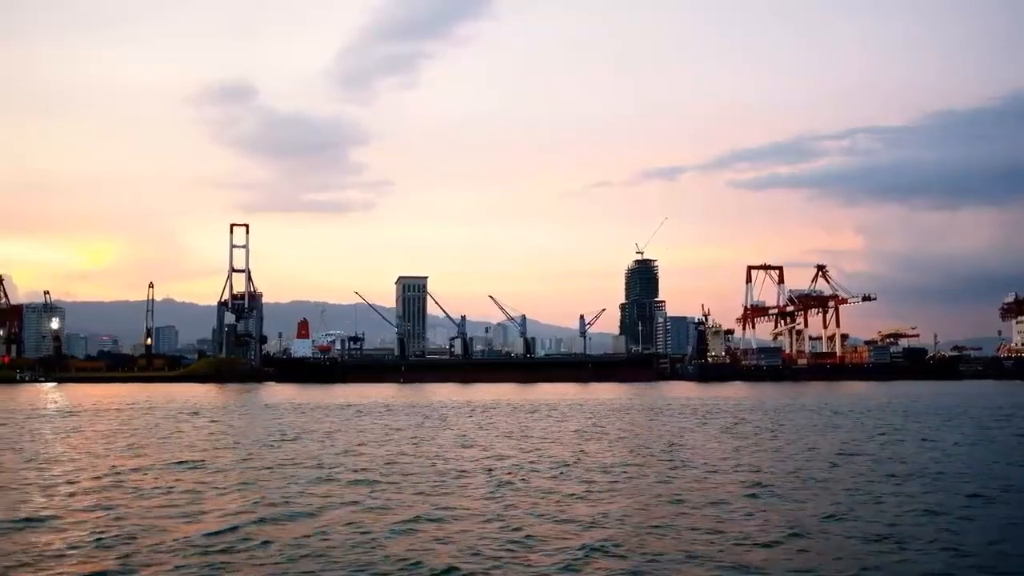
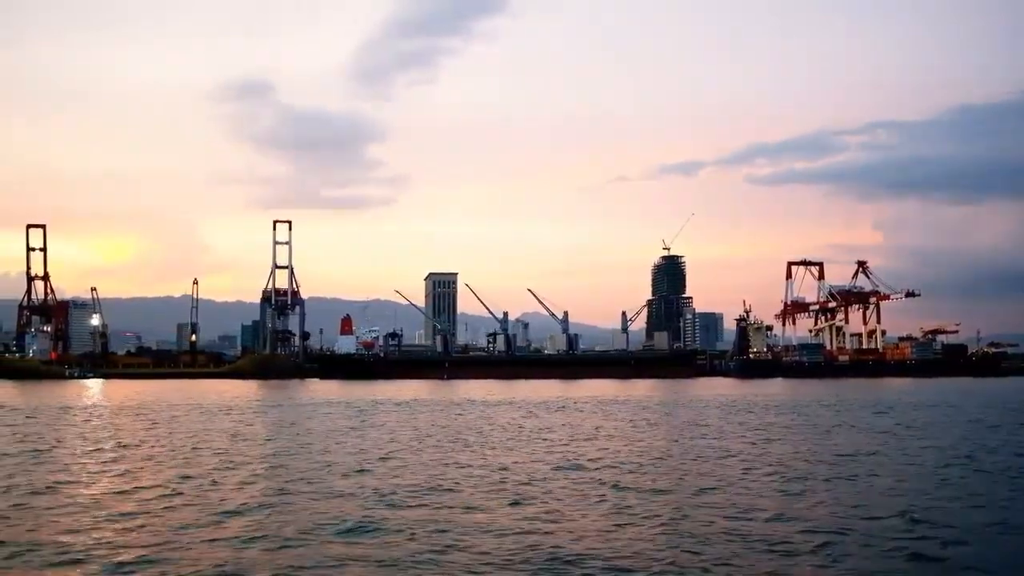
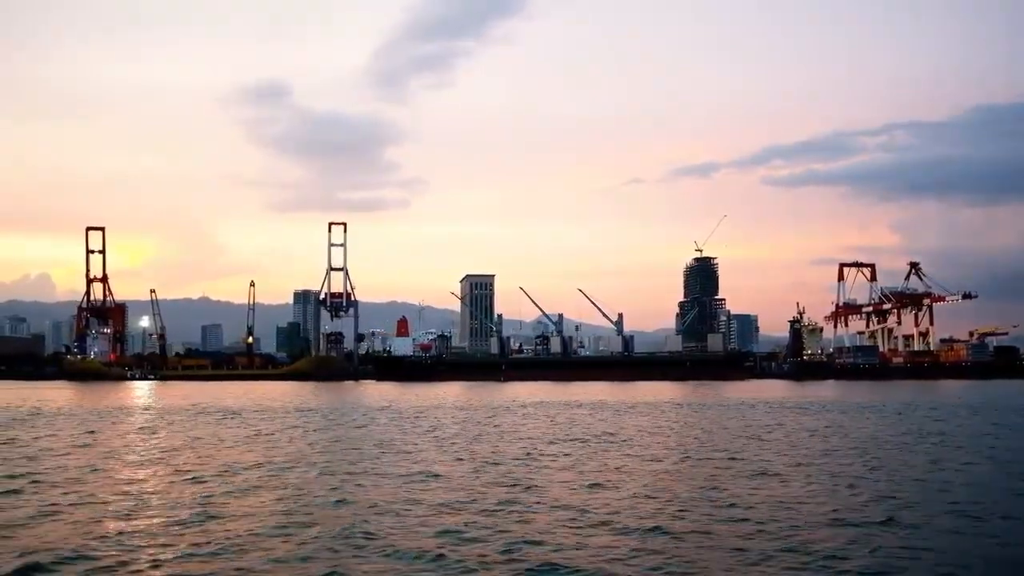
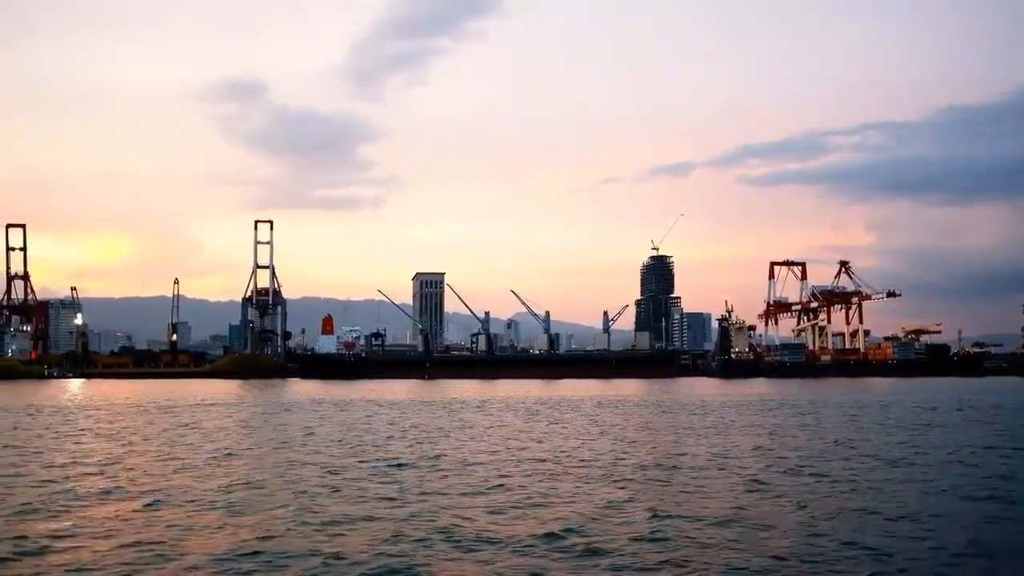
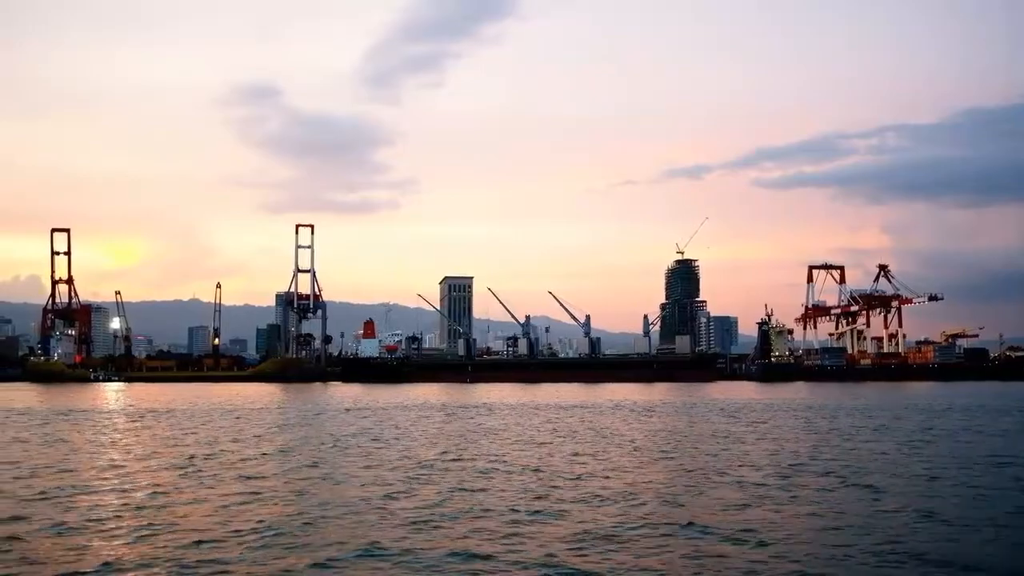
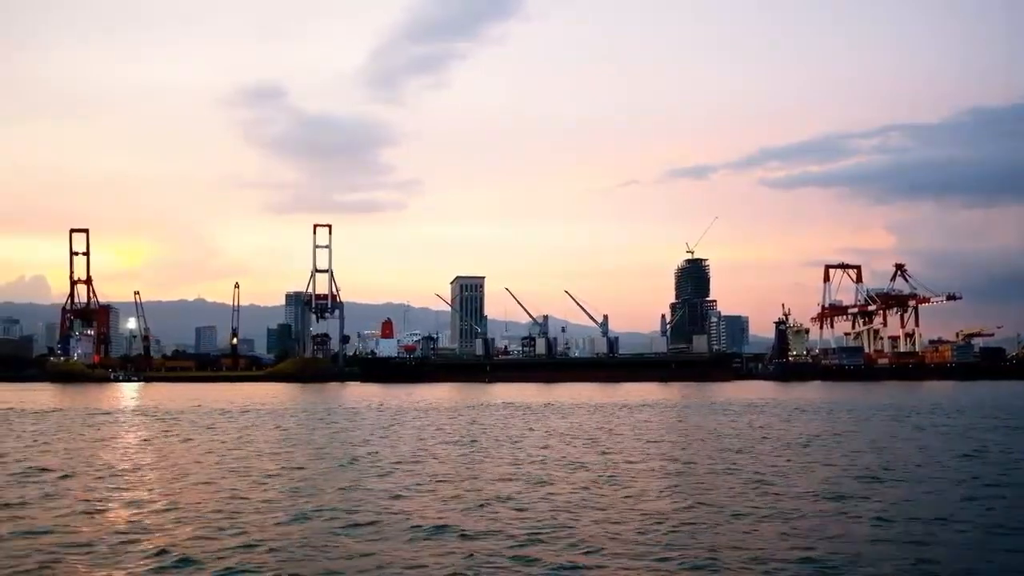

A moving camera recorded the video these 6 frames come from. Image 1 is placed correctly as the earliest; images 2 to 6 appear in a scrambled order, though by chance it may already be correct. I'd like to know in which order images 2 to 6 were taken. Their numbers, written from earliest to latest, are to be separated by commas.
4, 2, 5, 6, 3
